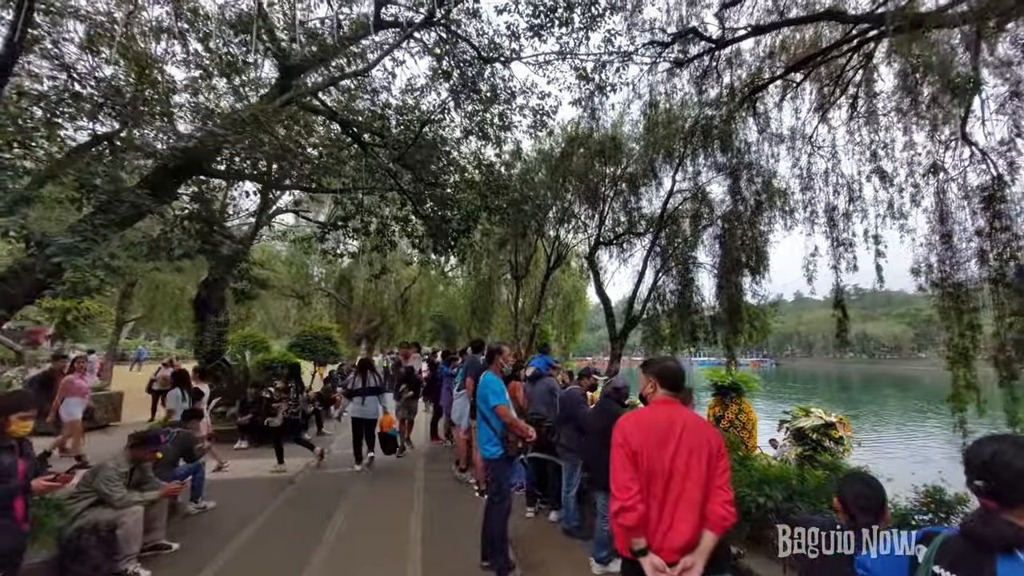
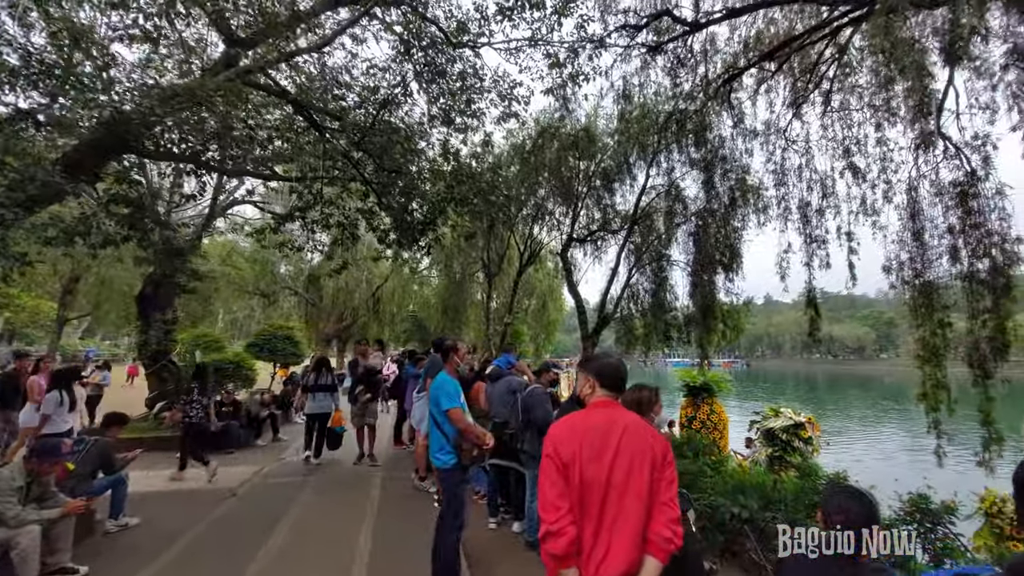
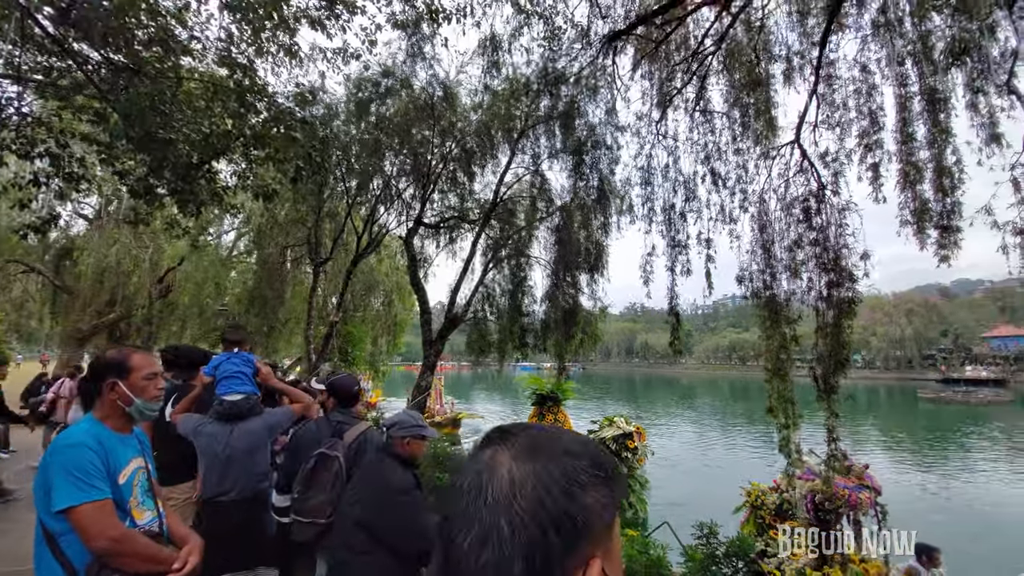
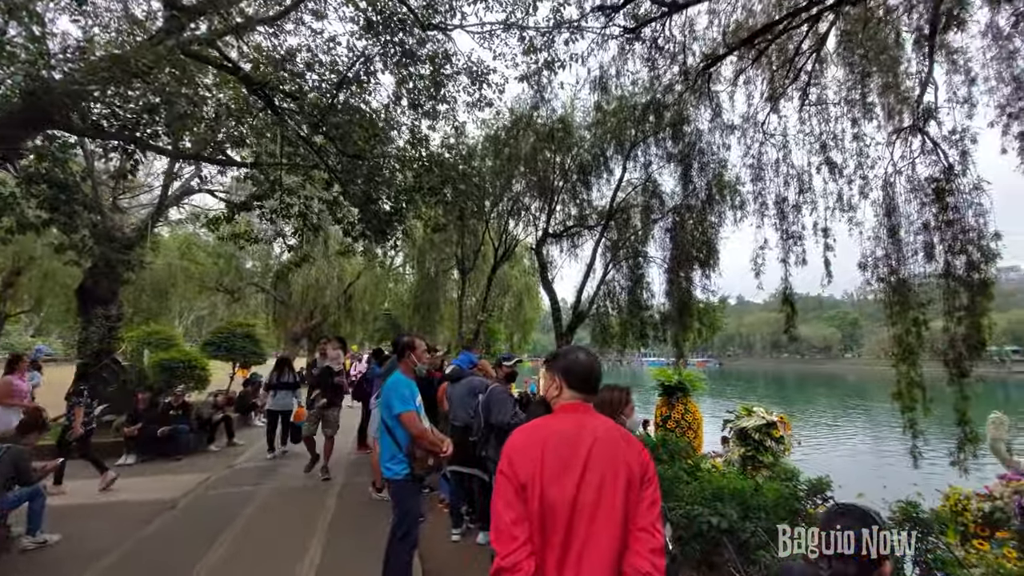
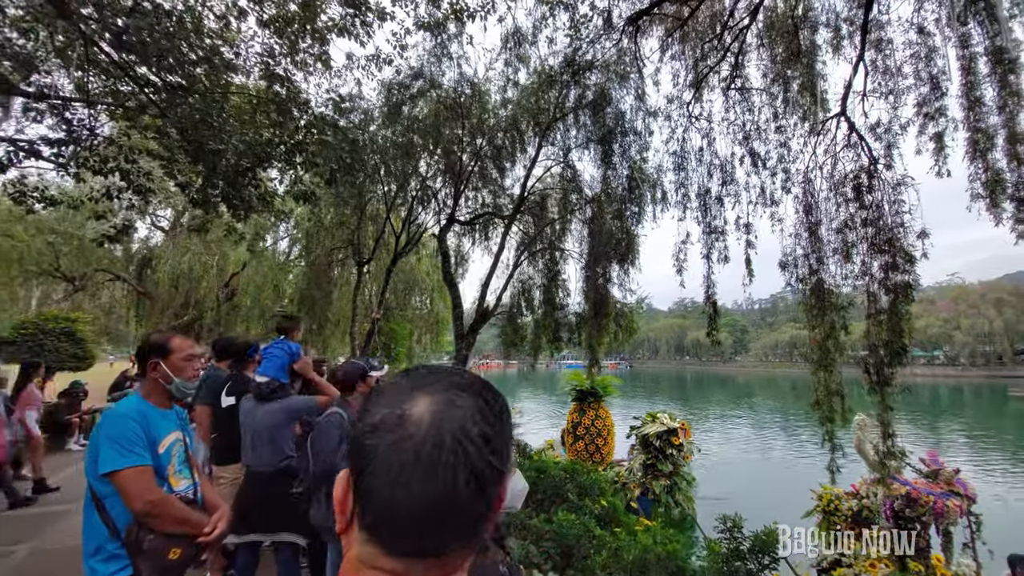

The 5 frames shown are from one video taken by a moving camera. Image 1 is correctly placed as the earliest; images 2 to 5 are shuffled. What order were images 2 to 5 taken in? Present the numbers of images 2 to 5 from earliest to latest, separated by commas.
2, 4, 5, 3
